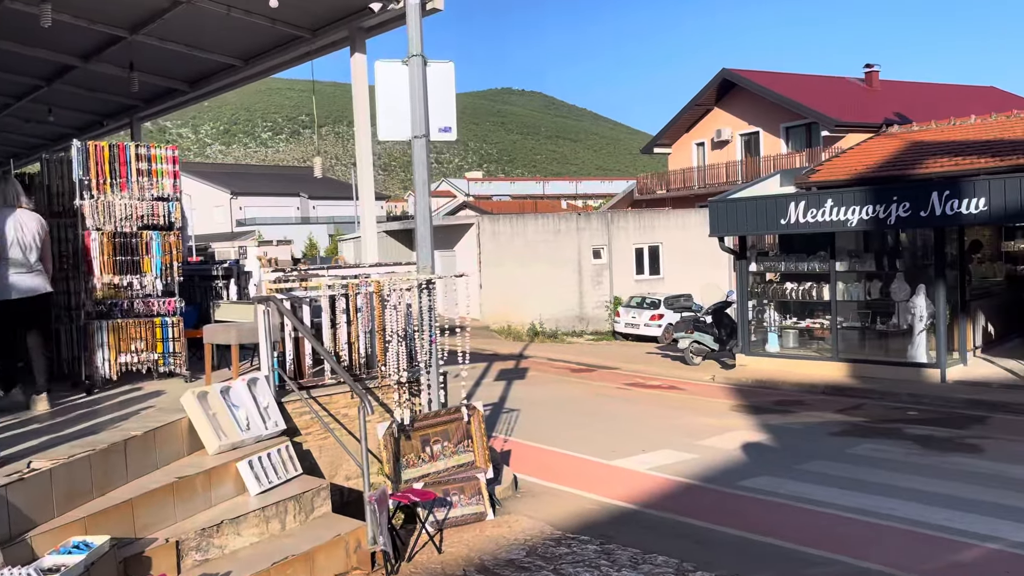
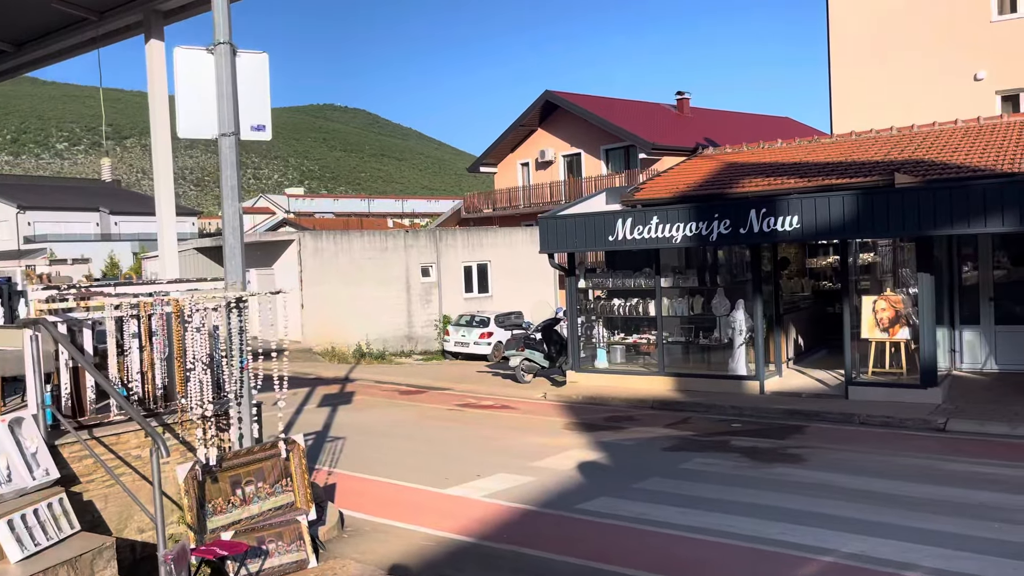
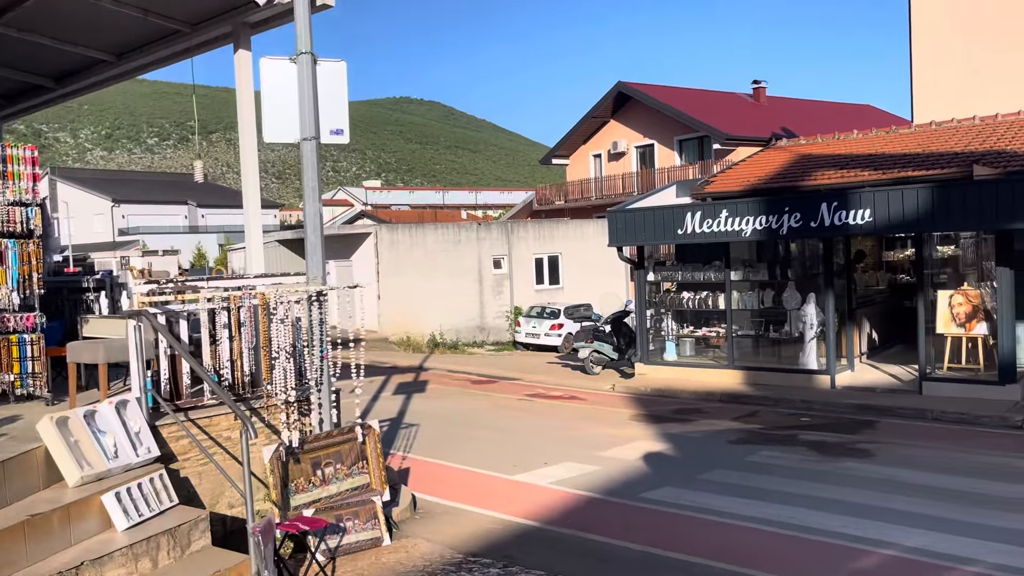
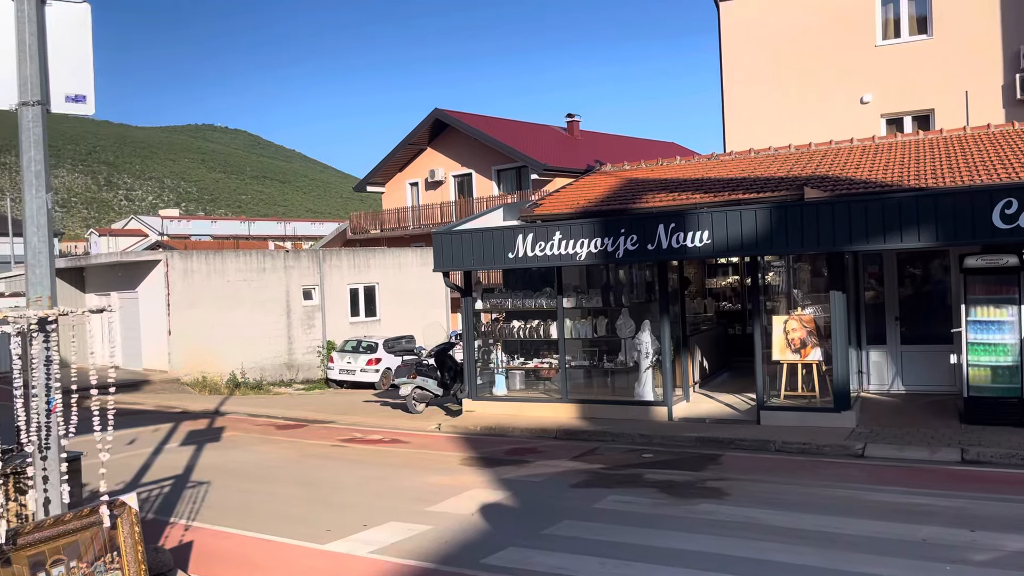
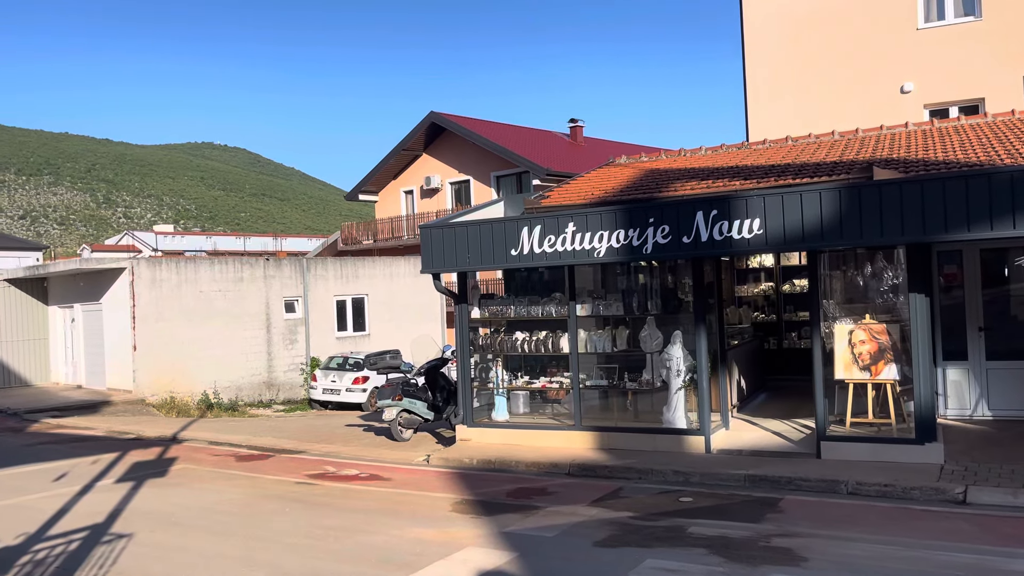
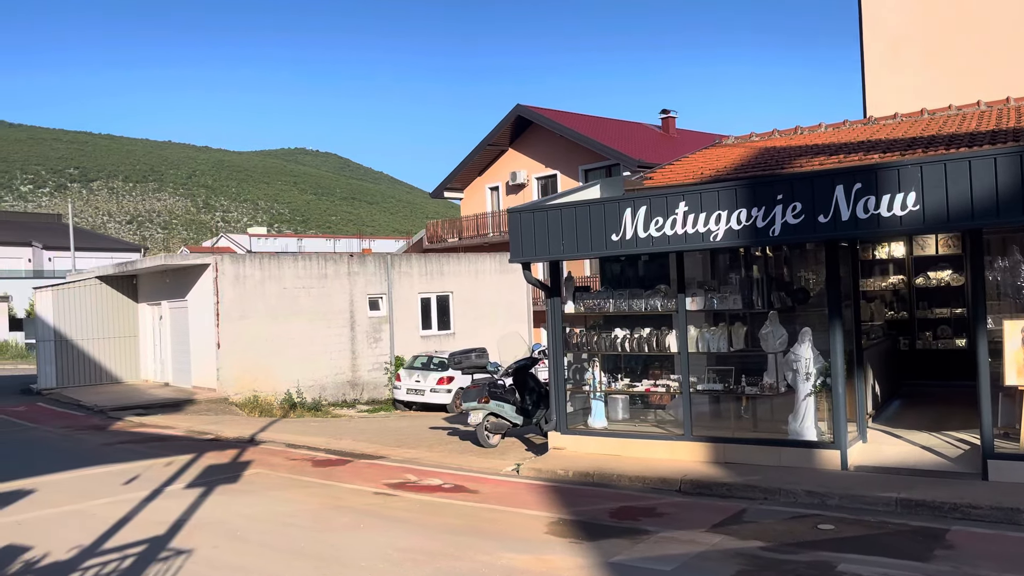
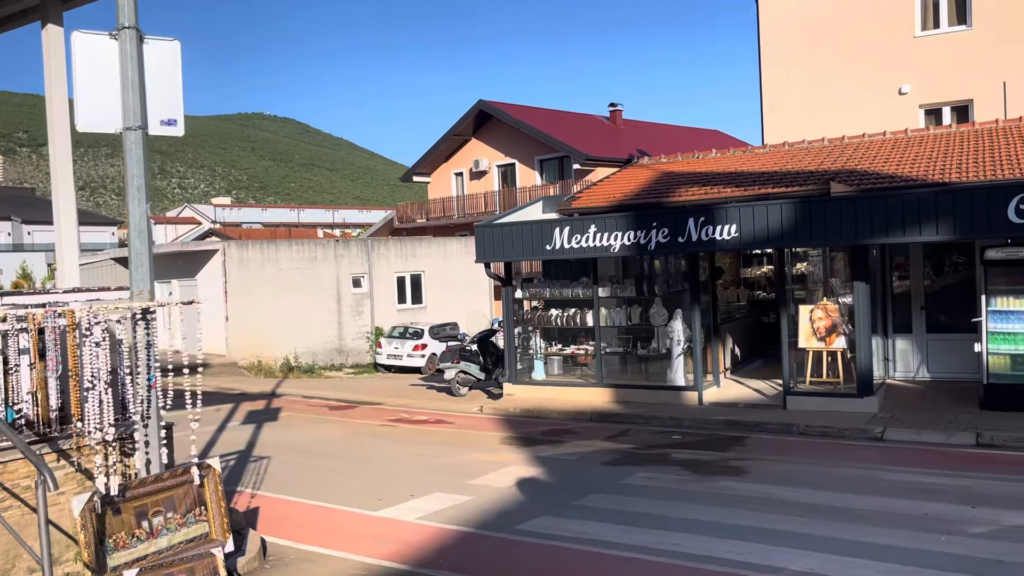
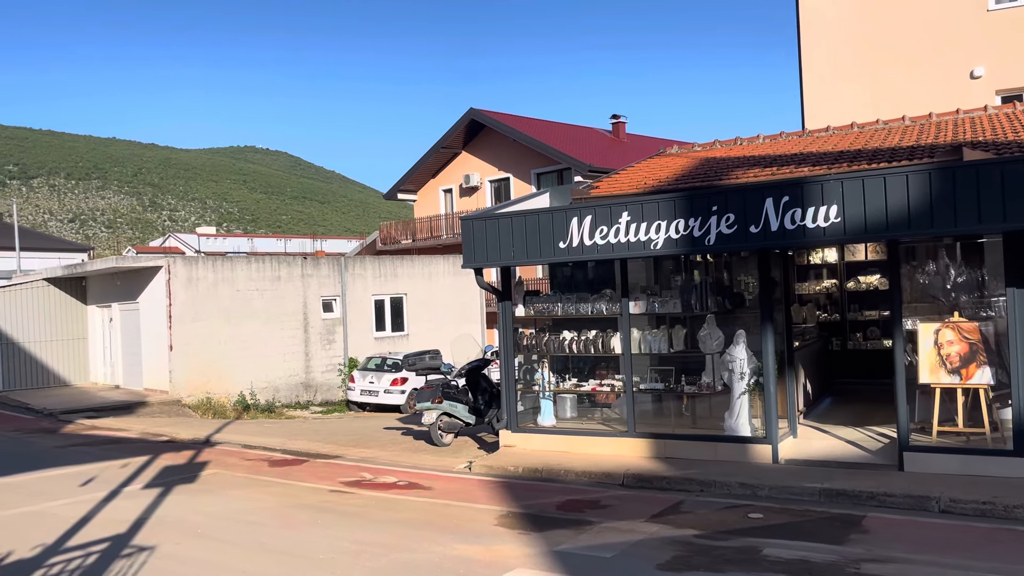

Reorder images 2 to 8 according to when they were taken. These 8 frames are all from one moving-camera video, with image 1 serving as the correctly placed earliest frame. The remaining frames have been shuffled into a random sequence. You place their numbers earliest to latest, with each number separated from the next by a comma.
3, 2, 7, 4, 5, 8, 6
